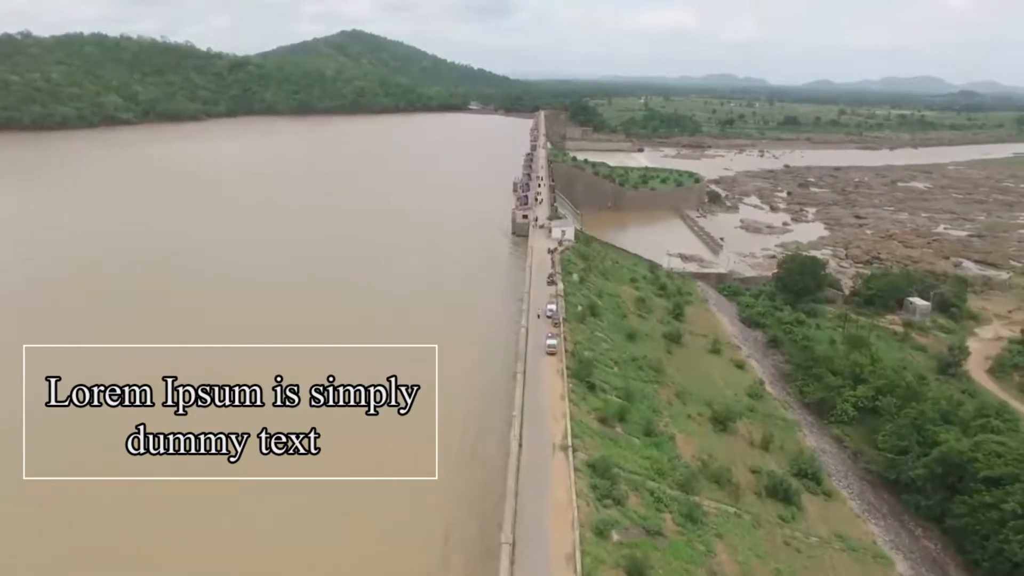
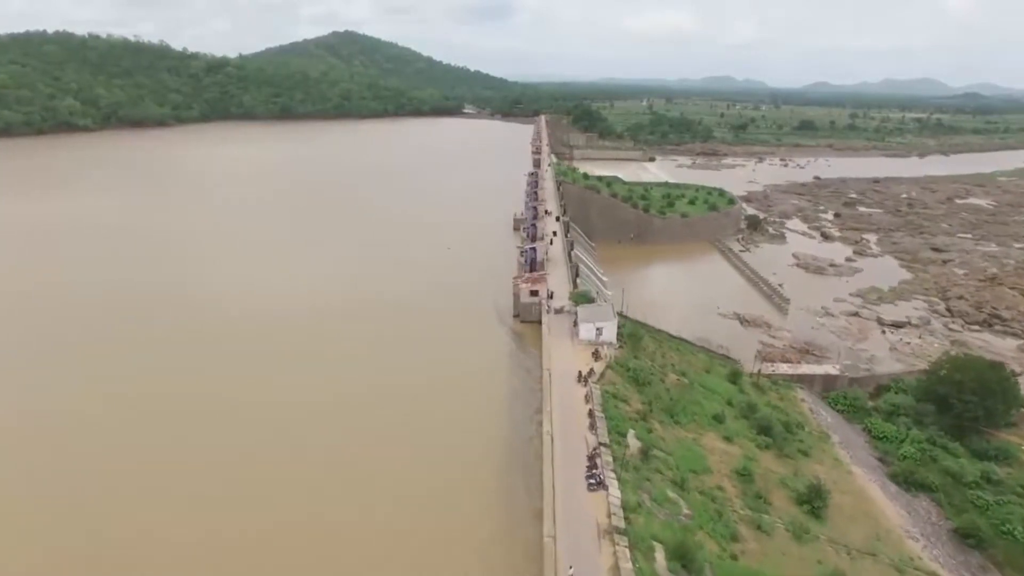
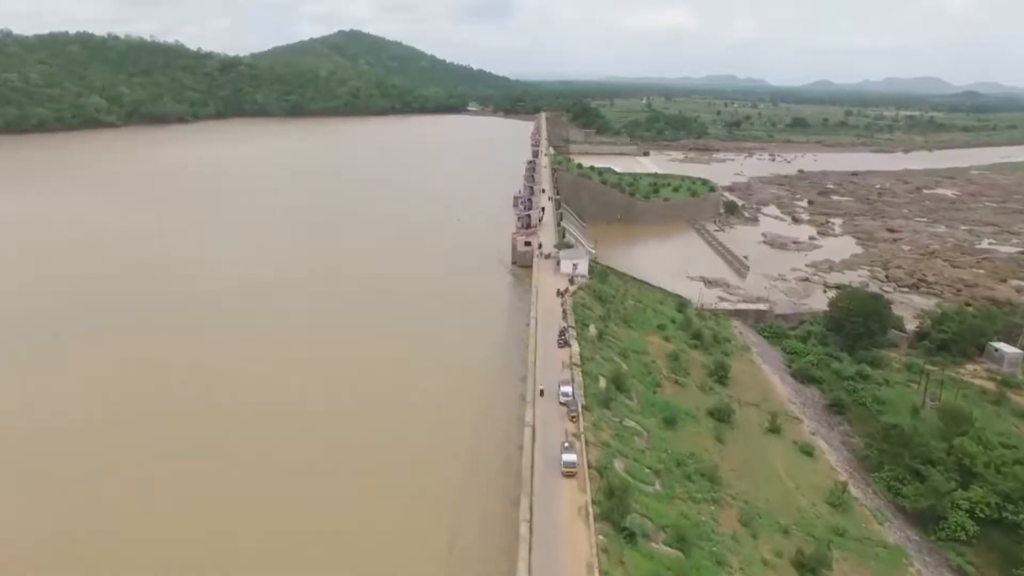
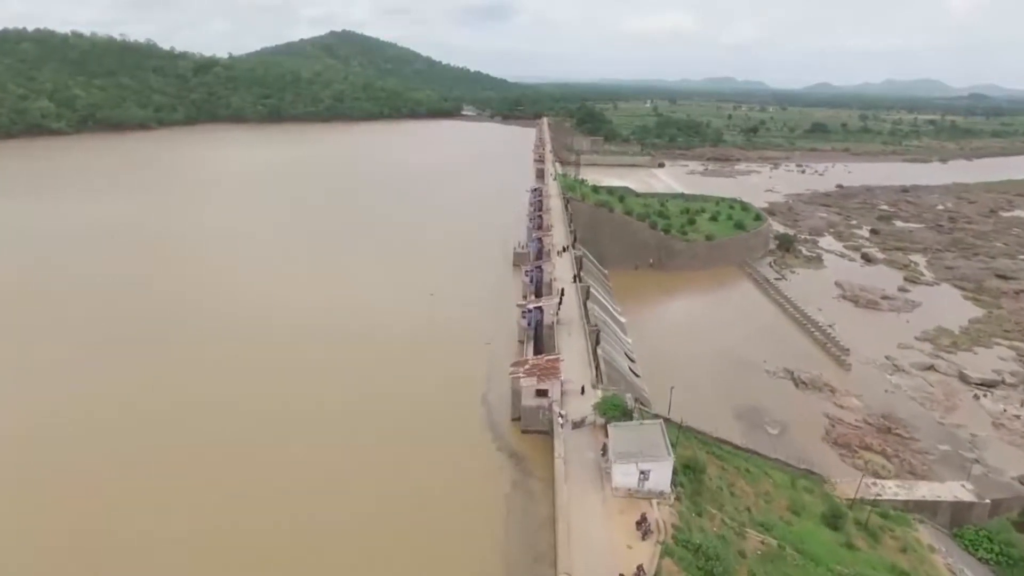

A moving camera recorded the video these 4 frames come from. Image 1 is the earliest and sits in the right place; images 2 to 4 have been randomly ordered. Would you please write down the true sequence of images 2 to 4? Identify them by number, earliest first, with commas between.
3, 2, 4
